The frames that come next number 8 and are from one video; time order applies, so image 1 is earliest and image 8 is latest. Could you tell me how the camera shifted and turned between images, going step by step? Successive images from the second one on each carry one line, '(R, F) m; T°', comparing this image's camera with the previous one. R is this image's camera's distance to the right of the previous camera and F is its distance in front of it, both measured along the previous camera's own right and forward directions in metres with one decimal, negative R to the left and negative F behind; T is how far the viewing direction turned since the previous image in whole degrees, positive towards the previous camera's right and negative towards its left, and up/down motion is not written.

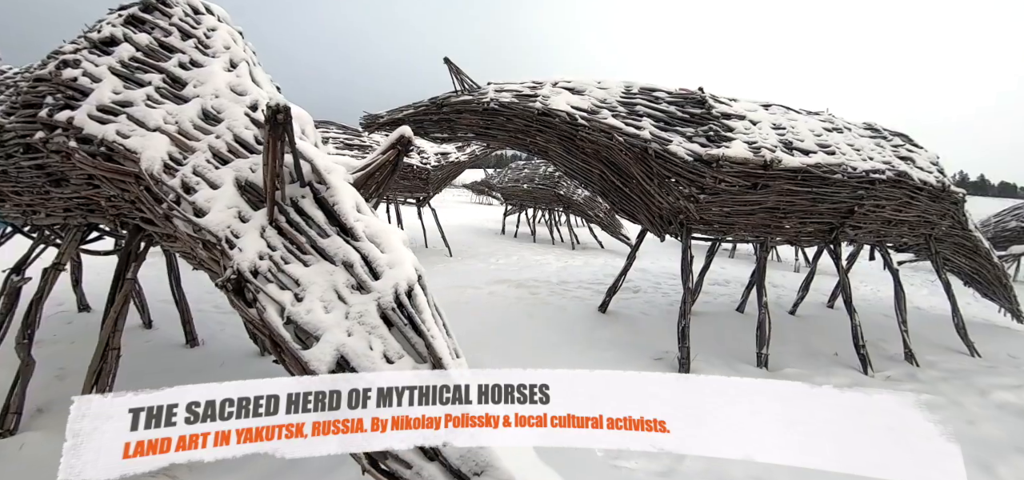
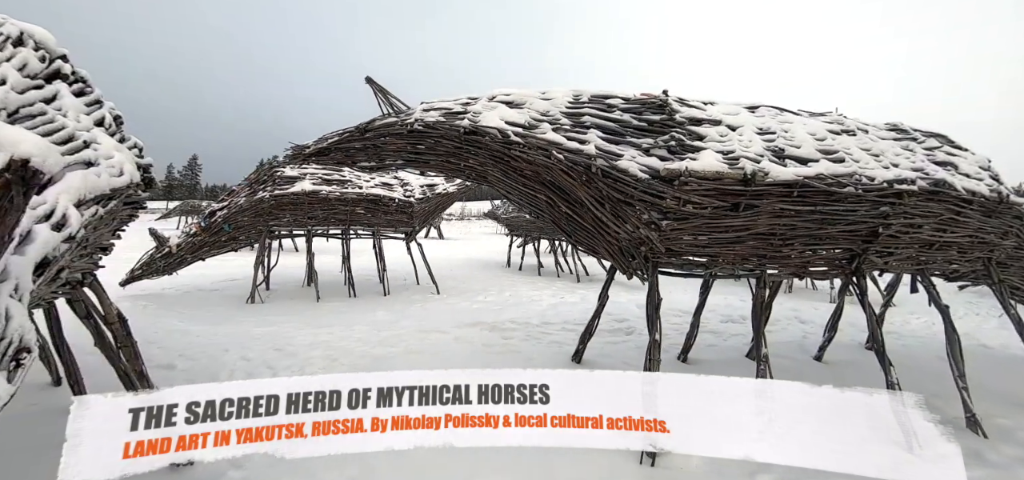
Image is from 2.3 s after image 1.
(+0.9, +0.7) m; -5°
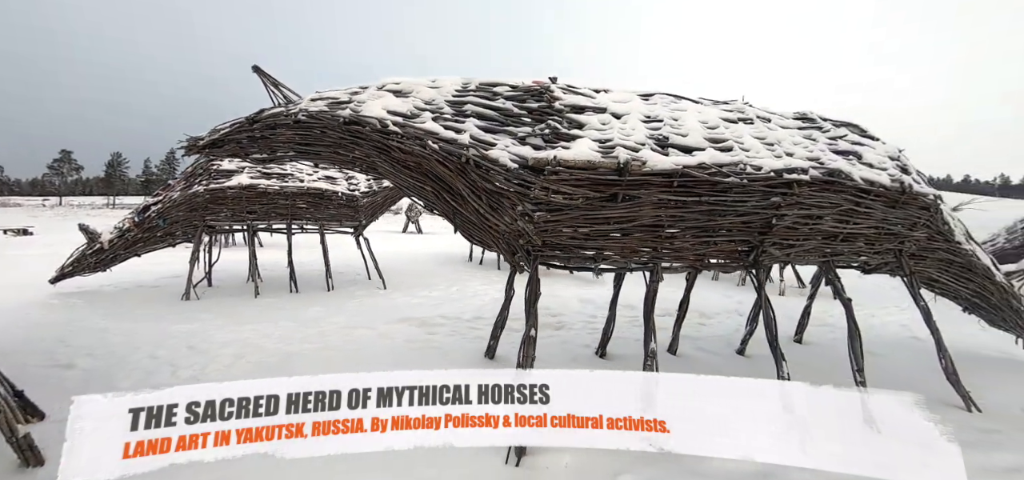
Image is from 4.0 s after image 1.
(+0.9, +0.1) m; +1°
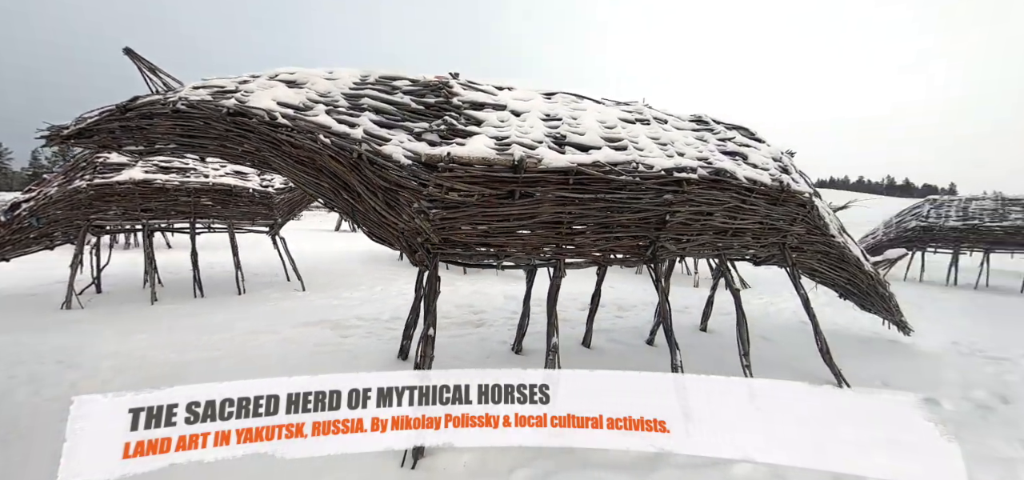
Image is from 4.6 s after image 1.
(+0.3, 0.0) m; +7°
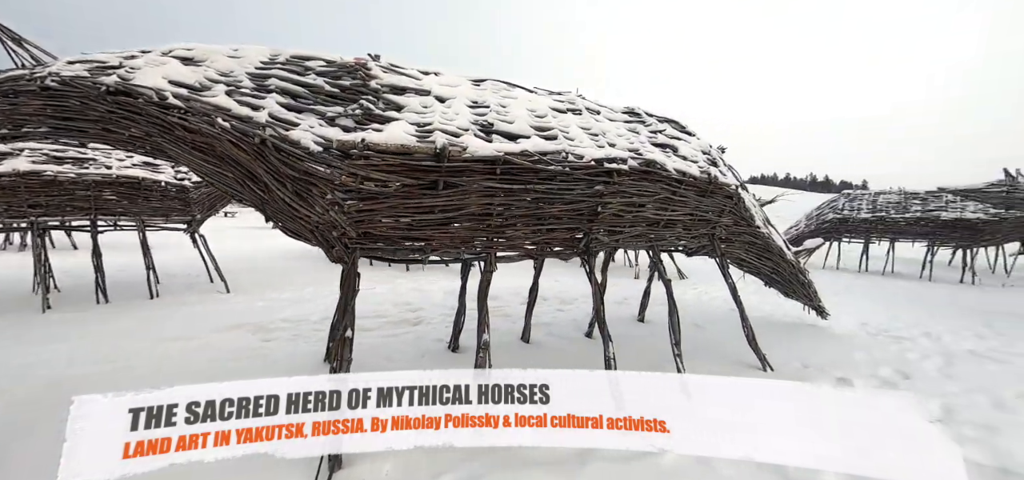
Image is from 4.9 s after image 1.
(+0.2, +0.1) m; +6°
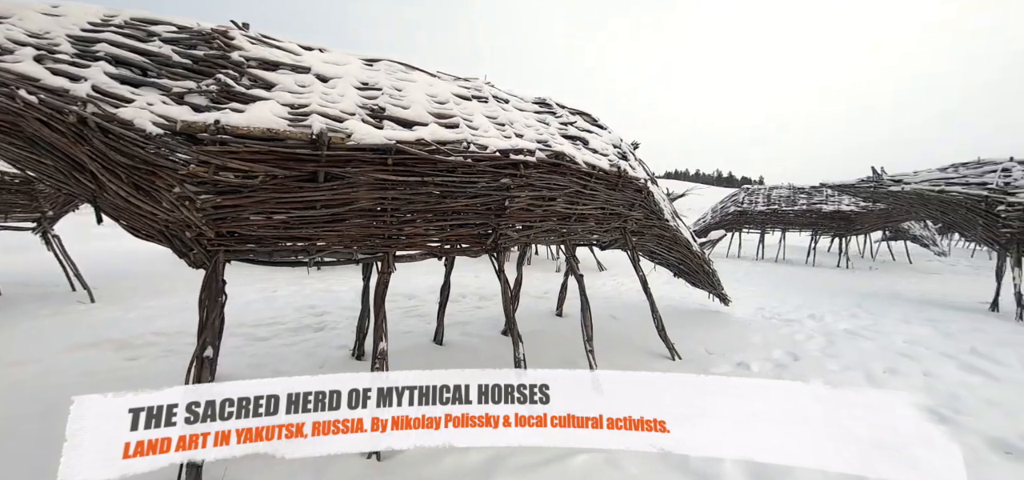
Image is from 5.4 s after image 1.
(+0.2, +0.2) m; +9°
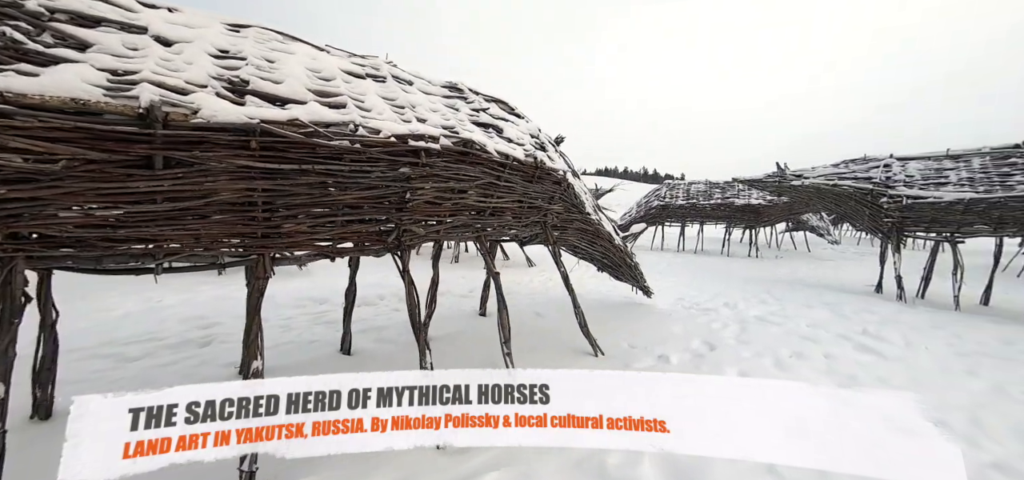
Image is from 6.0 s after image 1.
(+0.2, +0.3) m; +8°
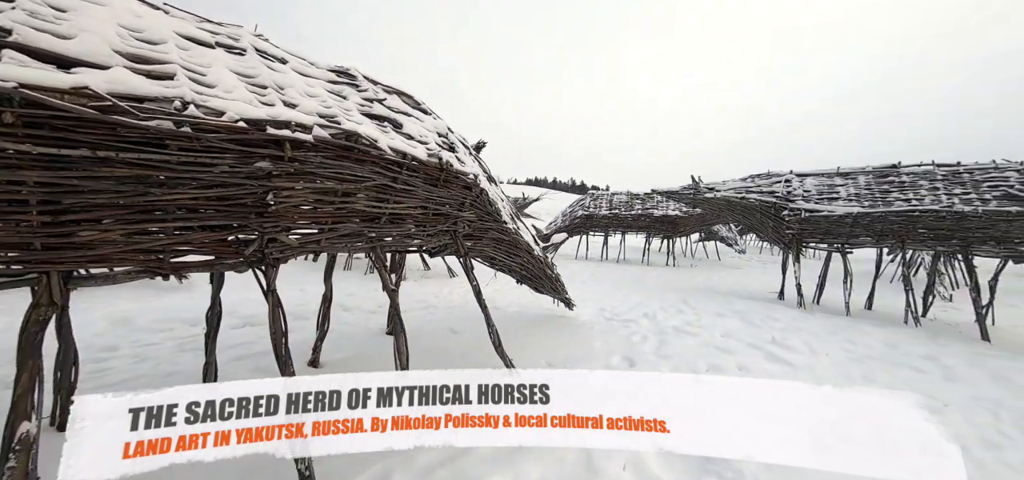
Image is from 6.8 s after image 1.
(+0.2, +0.4) m; +9°
